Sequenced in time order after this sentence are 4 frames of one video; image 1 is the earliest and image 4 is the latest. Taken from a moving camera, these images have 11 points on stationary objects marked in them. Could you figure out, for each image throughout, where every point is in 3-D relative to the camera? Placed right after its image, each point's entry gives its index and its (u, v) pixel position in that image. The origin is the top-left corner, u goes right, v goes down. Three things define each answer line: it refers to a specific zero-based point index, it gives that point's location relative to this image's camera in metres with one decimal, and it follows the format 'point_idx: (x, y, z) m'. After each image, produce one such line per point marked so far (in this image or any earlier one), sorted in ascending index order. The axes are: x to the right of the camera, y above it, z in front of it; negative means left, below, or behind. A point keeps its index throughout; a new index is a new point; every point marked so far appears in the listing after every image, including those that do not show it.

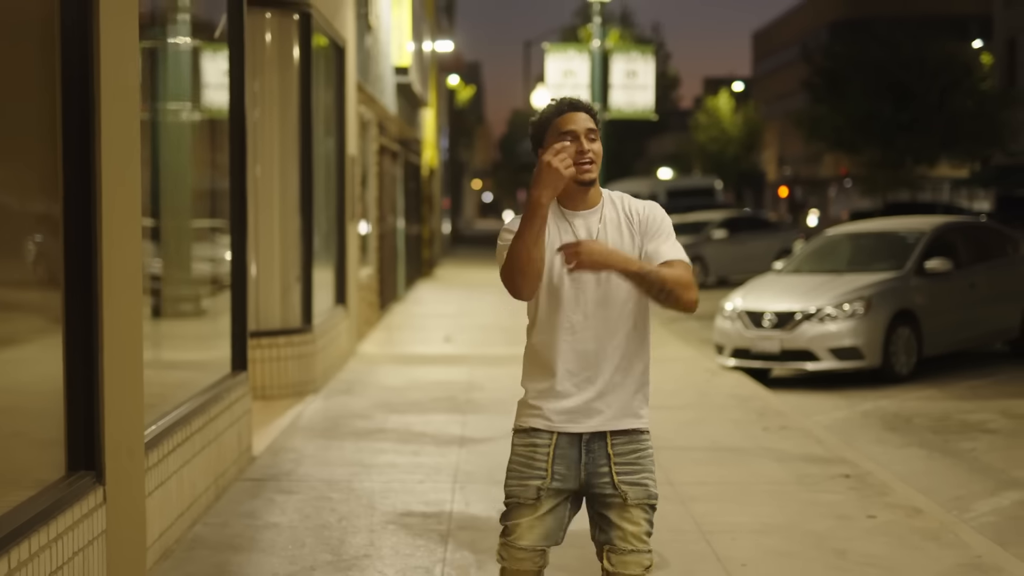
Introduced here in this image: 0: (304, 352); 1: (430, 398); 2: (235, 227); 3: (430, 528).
0: (-1.8, -0.5, +10.5) m
1: (-0.7, -0.9, +10.7) m
2: (-1.7, +0.4, +8.0) m
3: (-0.4, -1.2, +6.4) m
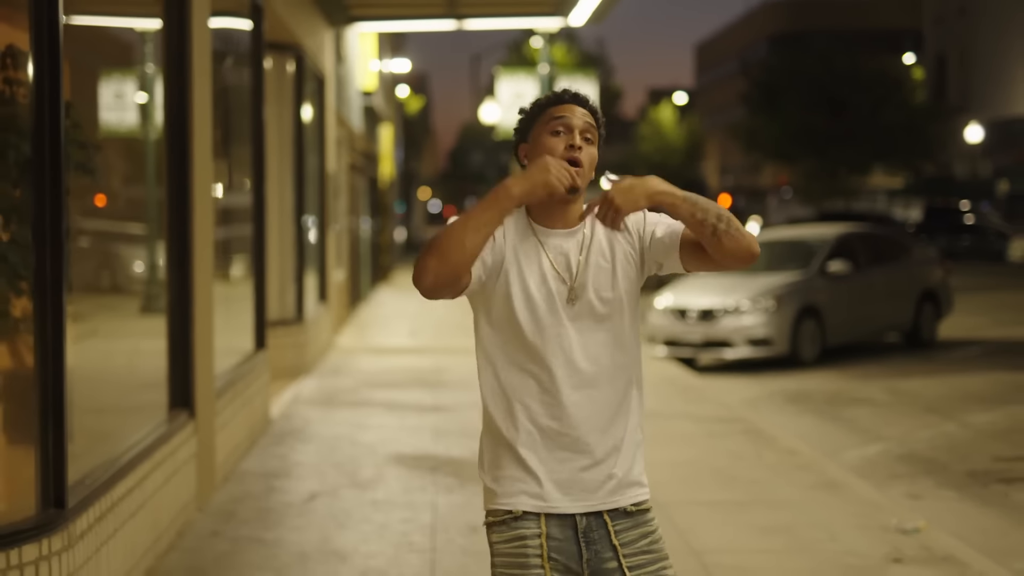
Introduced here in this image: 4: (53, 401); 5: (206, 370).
0: (-2.1, -0.5, +12.5) m
1: (-1.1, -0.9, +12.7) m
2: (-2.0, +0.5, +10.0) m
3: (-0.6, -1.2, +8.4) m
4: (-1.7, -0.4, +4.6) m
5: (-1.7, -0.5, +7.1) m
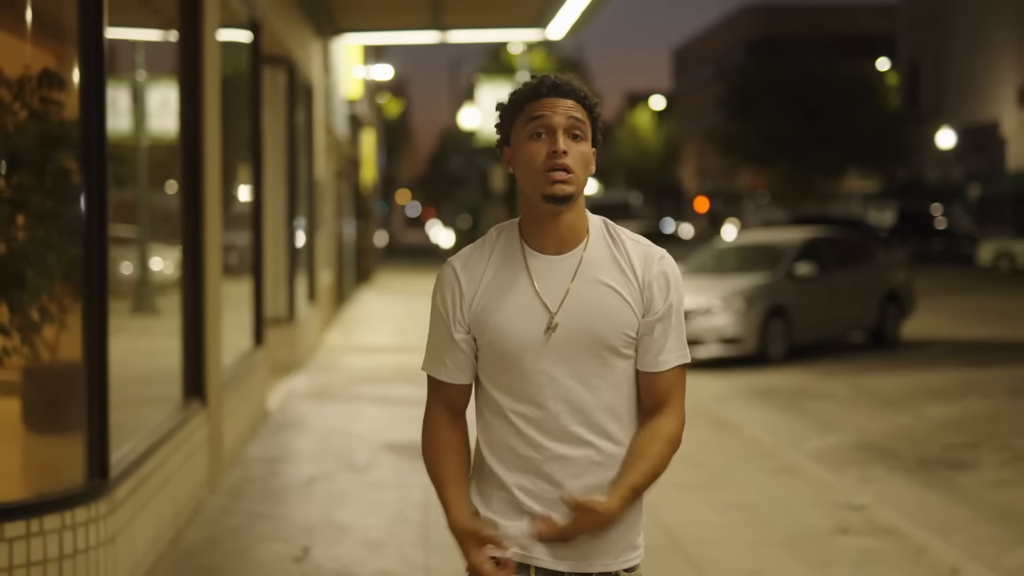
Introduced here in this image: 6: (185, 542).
0: (-2.3, -0.5, +13.1) m
1: (-1.3, -0.9, +13.4) m
2: (-2.2, +0.4, +10.6) m
3: (-0.7, -1.2, +9.1) m
4: (-1.7, -0.4, +5.3) m
5: (-1.8, -0.5, +7.7) m
6: (-1.7, -1.3, +6.5) m
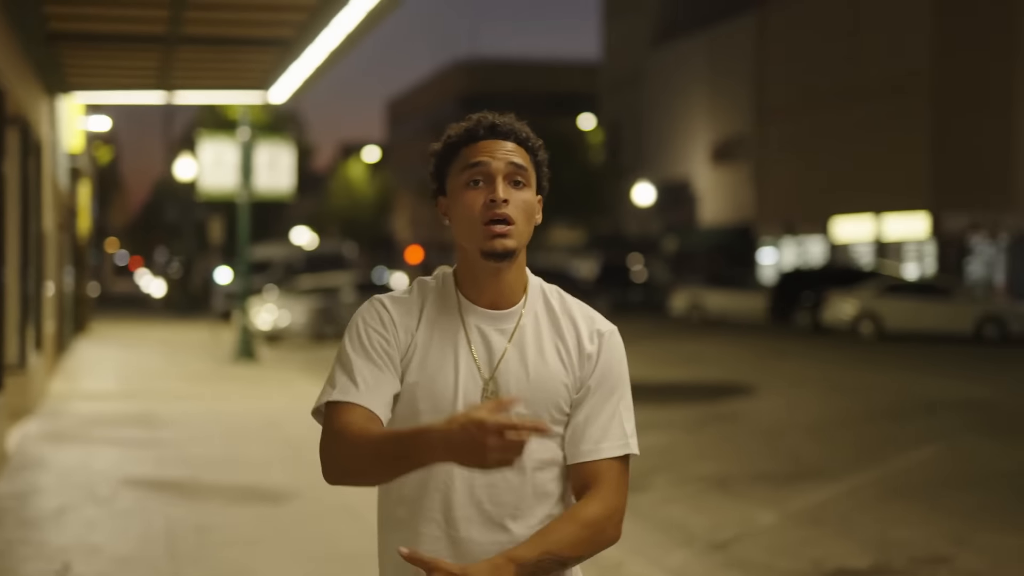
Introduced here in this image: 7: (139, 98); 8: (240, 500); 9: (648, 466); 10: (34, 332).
0: (-5.3, -1.0, +13.5) m
1: (-4.3, -1.5, +14.0) m
2: (-4.6, 0.0, +11.2) m
3: (-2.8, -1.5, +9.9) m
4: (-3.0, -0.6, +6.0) m
5: (-3.6, -0.8, +8.4) m
6: (-3.2, -1.6, +7.2) m
7: (-5.0, +2.6, +17.2) m
8: (-2.2, -1.7, +10.2) m
9: (+1.3, -1.7, +12.5) m
10: (-5.9, -0.5, +15.5) m
